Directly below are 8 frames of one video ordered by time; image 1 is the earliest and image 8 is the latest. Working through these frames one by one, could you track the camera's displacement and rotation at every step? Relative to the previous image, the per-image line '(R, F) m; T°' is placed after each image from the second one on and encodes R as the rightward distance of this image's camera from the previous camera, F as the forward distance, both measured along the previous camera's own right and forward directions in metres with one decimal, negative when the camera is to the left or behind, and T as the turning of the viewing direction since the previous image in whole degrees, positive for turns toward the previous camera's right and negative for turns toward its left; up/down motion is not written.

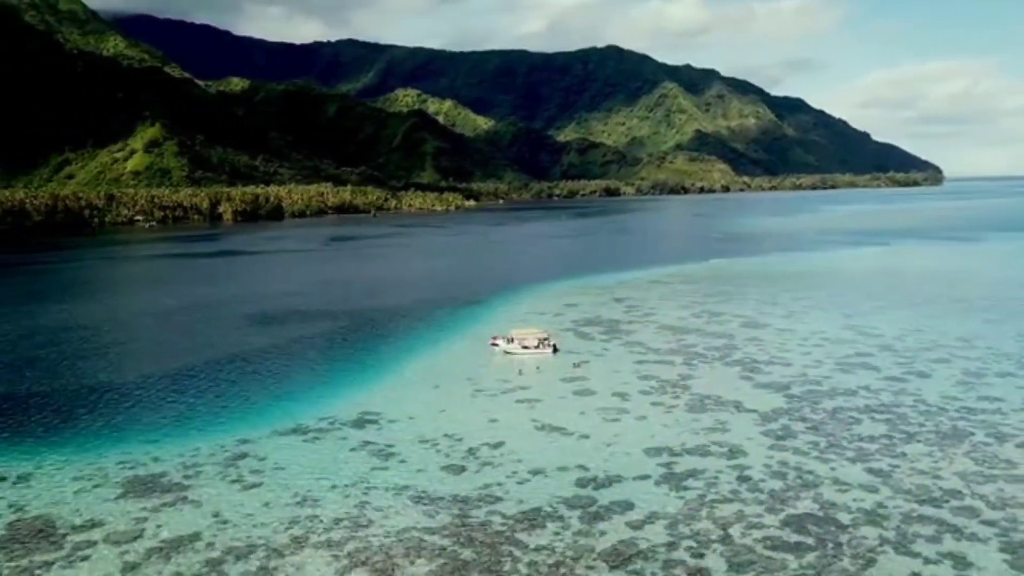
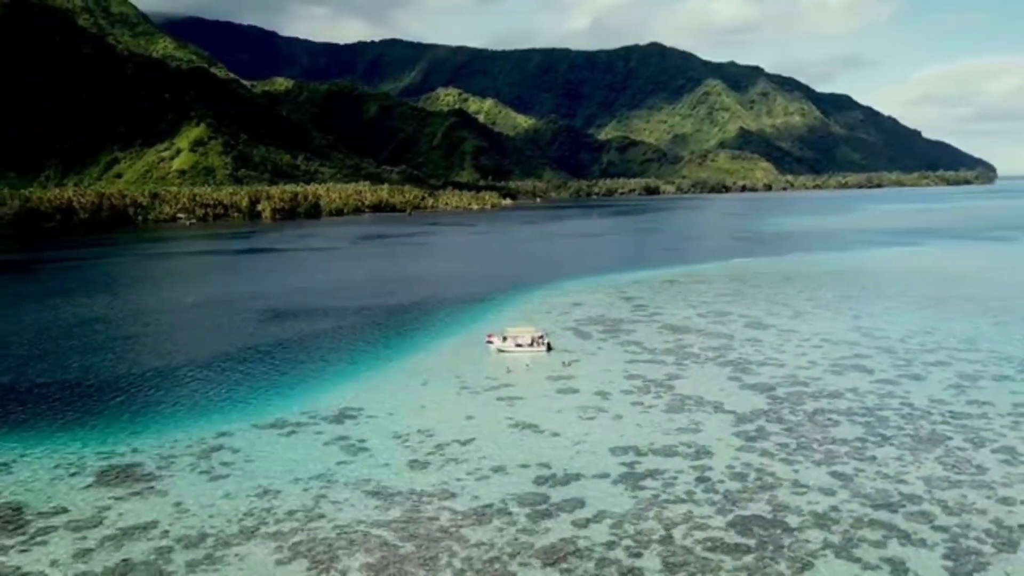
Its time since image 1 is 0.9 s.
(+2.8, -0.1) m; -3°
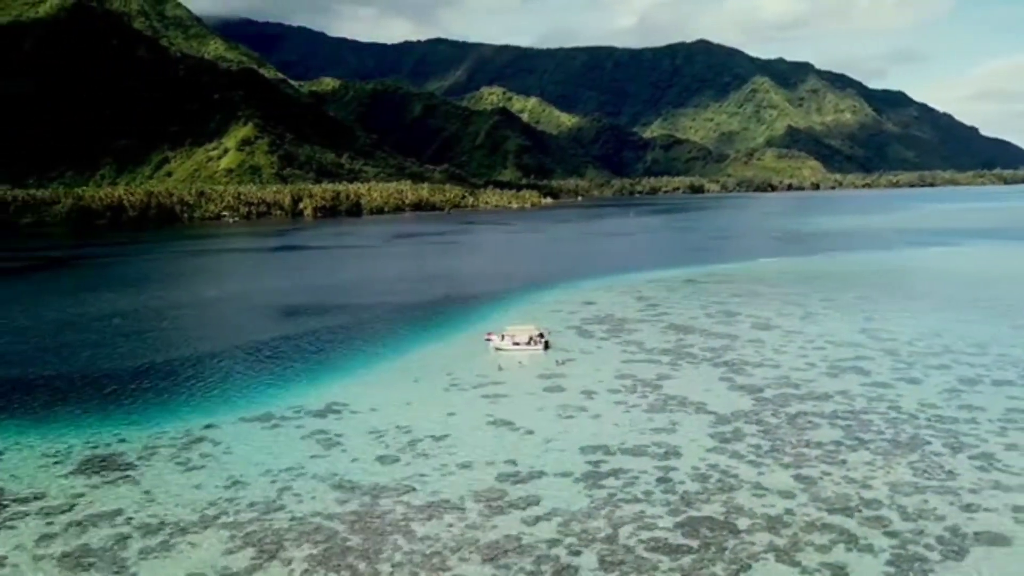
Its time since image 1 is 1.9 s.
(+2.8, -0.1) m; -3°
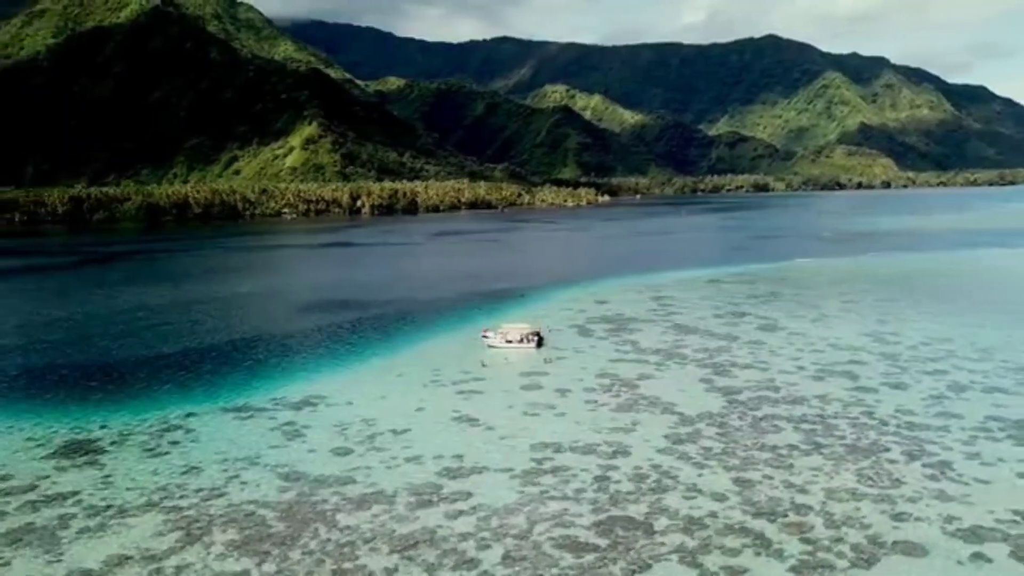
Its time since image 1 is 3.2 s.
(+4.2, -0.2) m; -5°
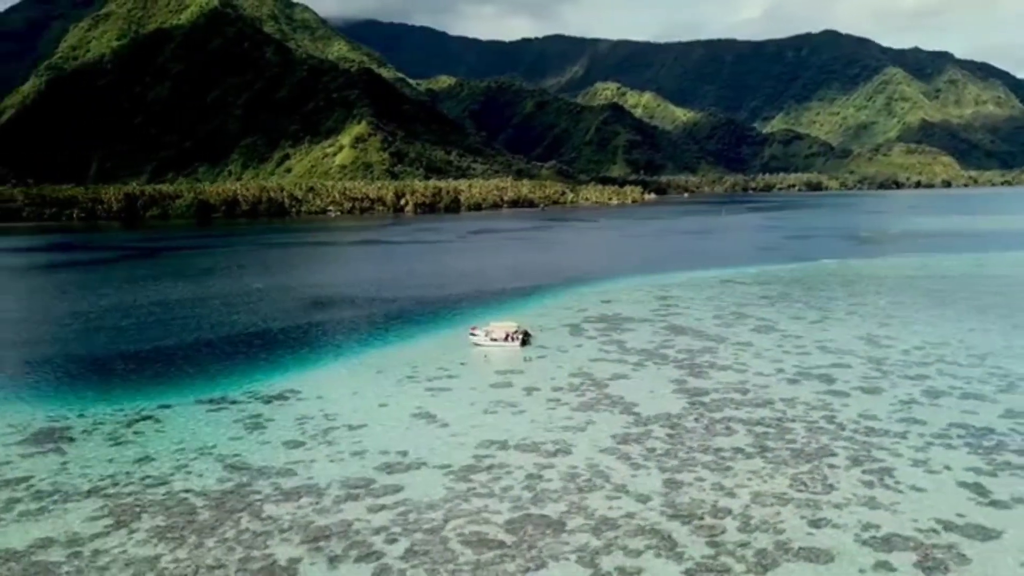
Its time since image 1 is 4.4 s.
(+4.0, -0.1) m; -4°
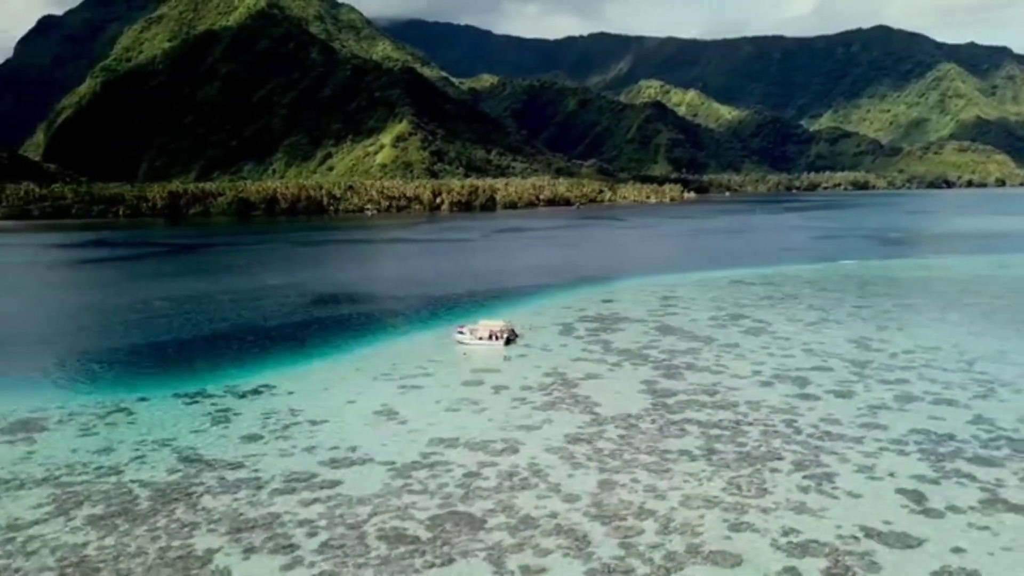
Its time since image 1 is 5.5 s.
(+3.5, -0.1) m; -3°
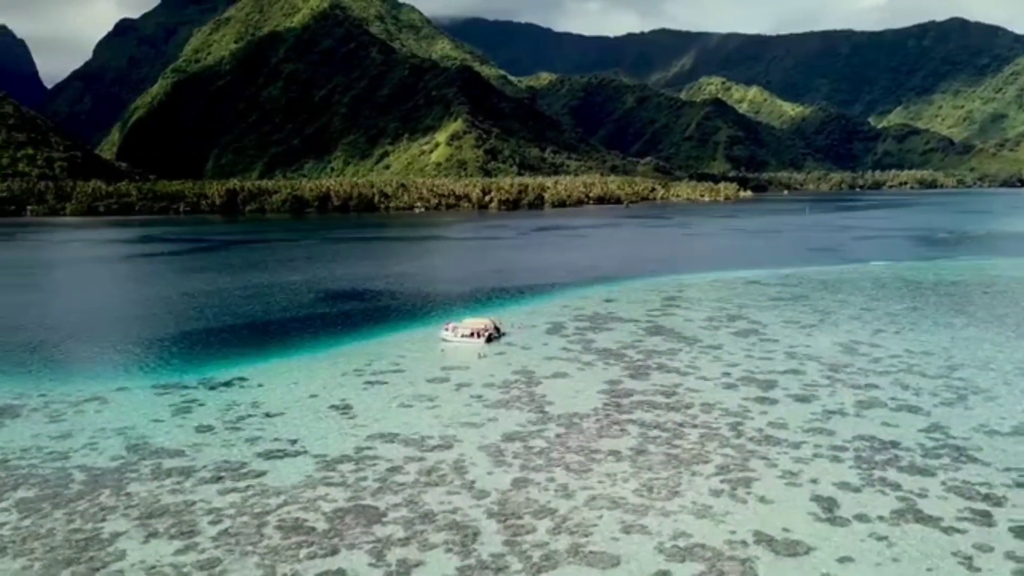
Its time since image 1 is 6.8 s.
(+4.7, 0.0) m; -4°
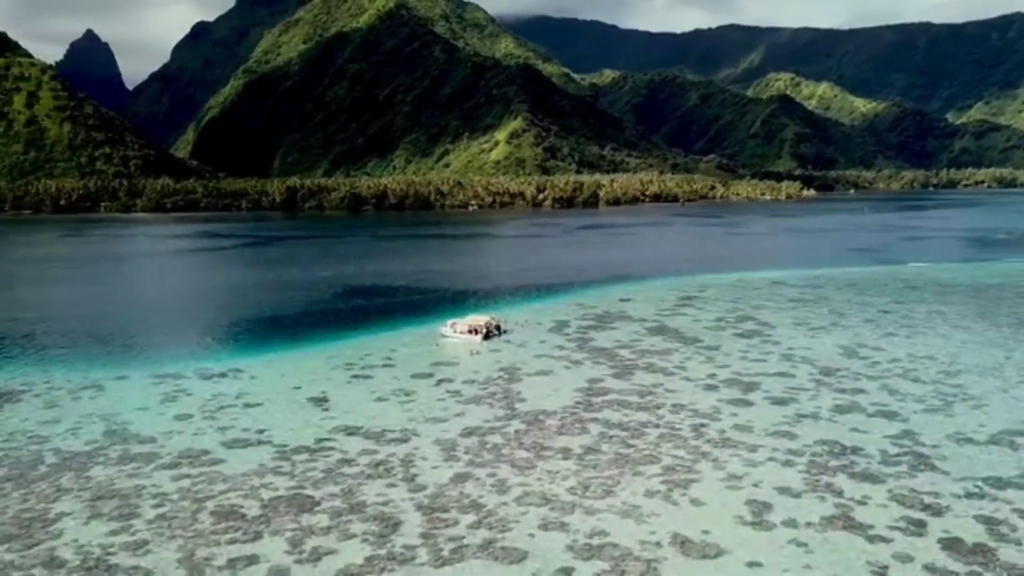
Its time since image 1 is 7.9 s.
(+4.0, 0.0) m; -4°
